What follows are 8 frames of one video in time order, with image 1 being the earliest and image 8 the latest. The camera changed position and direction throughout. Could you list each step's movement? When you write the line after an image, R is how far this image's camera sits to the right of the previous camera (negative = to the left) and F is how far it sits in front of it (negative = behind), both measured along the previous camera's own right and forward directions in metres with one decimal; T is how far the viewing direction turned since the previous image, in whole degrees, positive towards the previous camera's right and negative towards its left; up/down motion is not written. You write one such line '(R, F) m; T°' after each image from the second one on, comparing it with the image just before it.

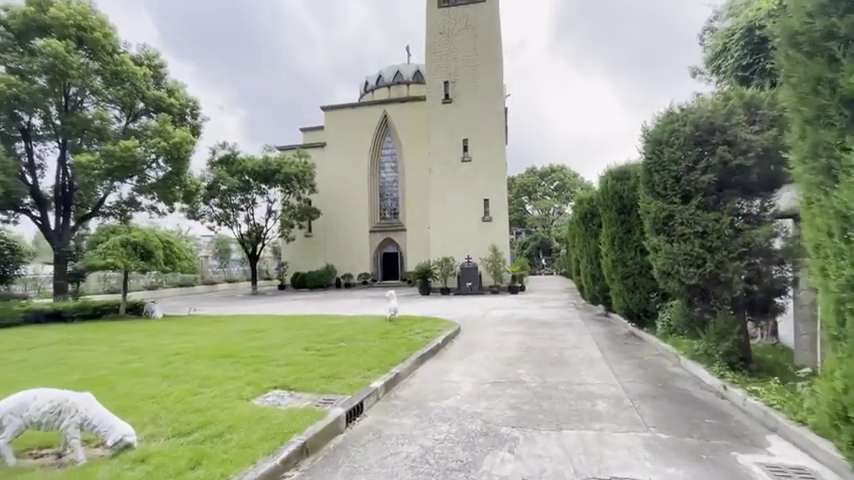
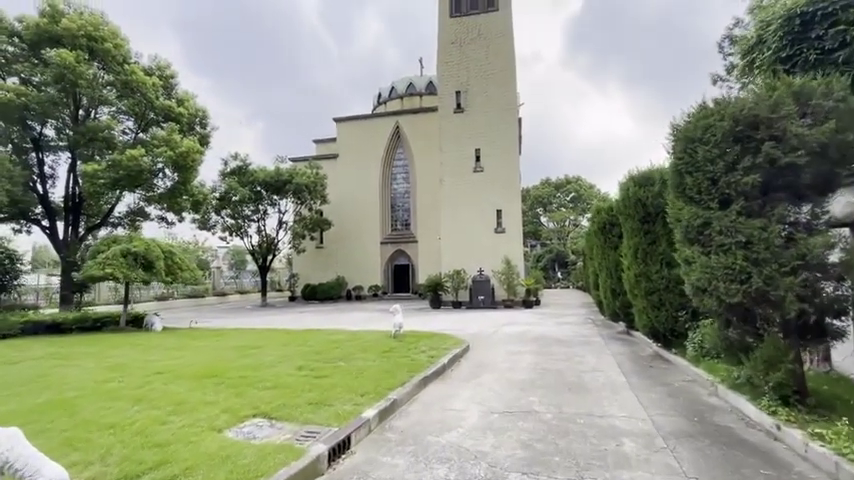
(+0.2, +0.5) m; -2°
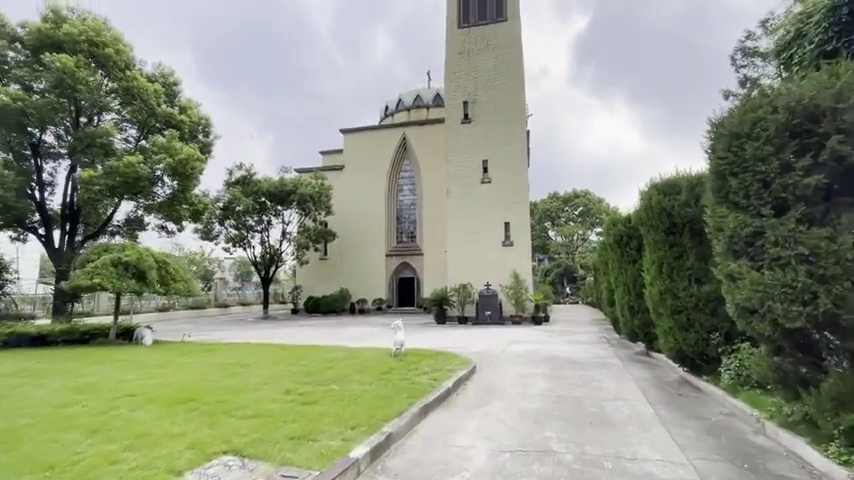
(0.0, +0.6) m; -1°
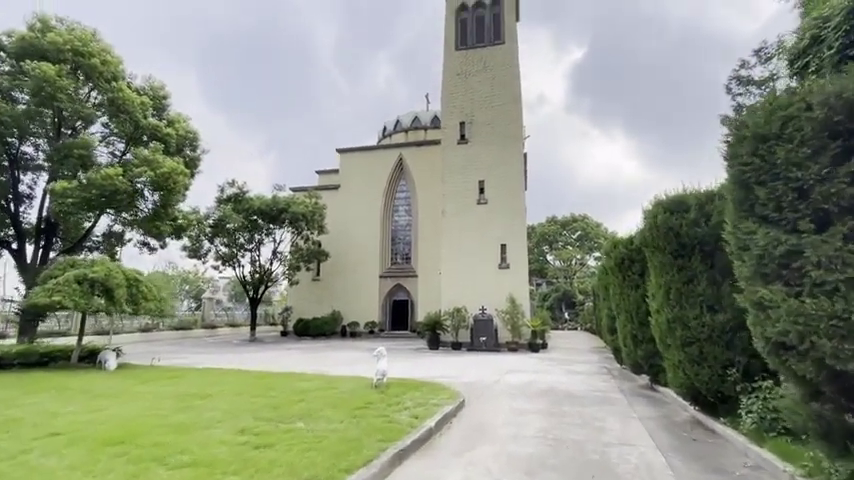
(+0.2, +0.6) m; 0°
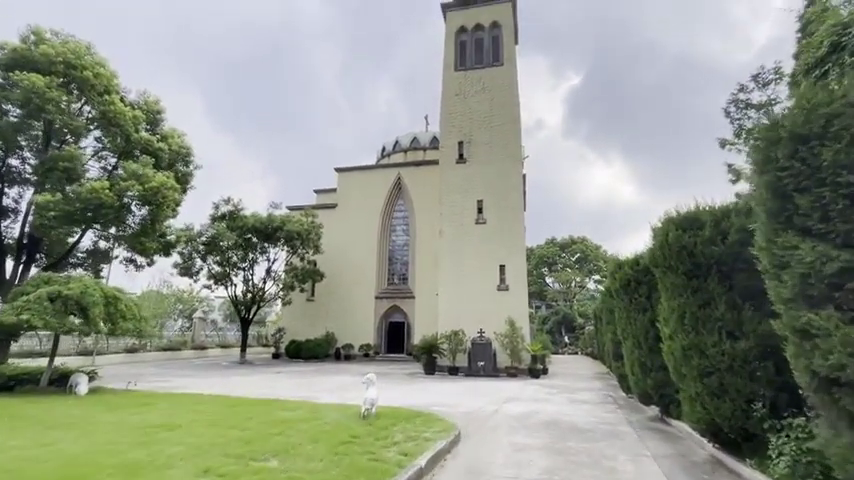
(+0.1, +0.5) m; 0°
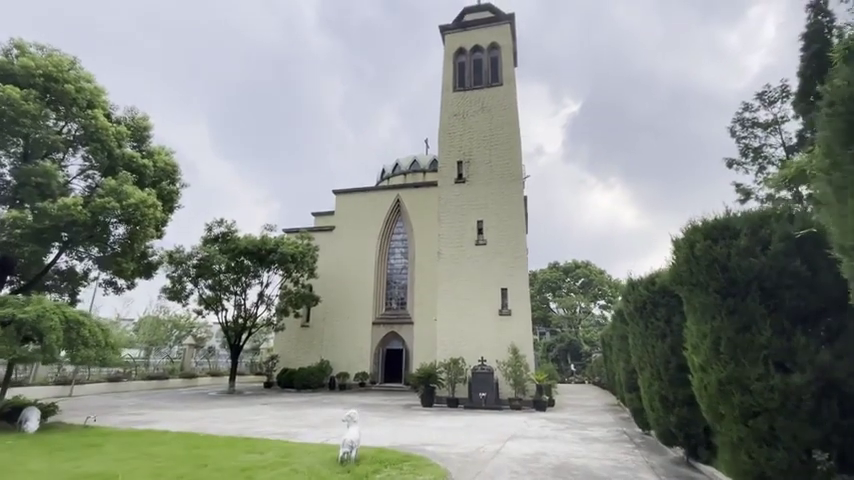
(+0.2, +0.8) m; 0°
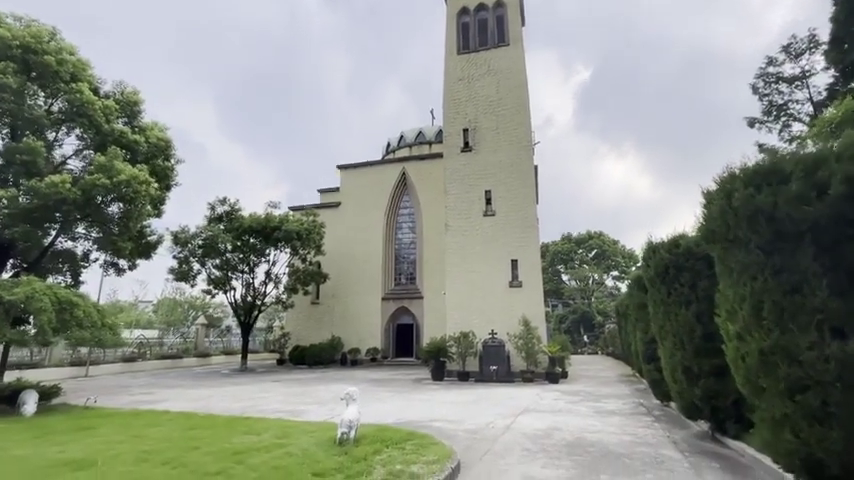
(+0.2, +0.6) m; -2°
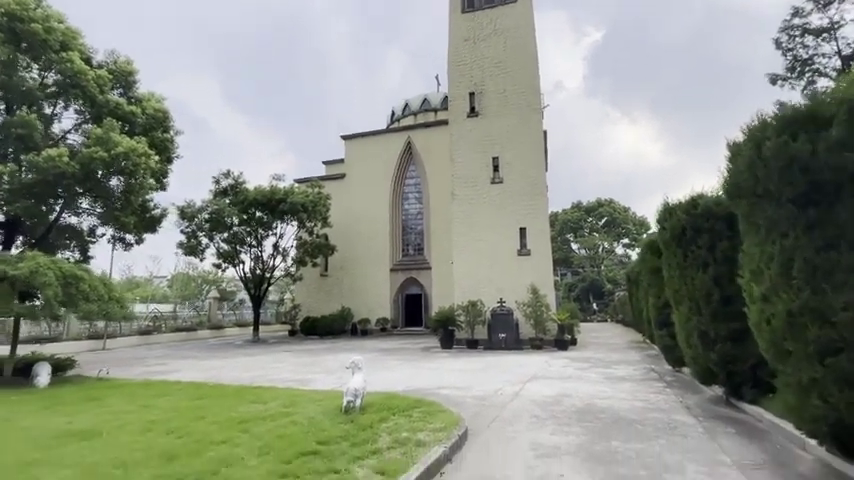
(+0.1, +0.3) m; -1°
